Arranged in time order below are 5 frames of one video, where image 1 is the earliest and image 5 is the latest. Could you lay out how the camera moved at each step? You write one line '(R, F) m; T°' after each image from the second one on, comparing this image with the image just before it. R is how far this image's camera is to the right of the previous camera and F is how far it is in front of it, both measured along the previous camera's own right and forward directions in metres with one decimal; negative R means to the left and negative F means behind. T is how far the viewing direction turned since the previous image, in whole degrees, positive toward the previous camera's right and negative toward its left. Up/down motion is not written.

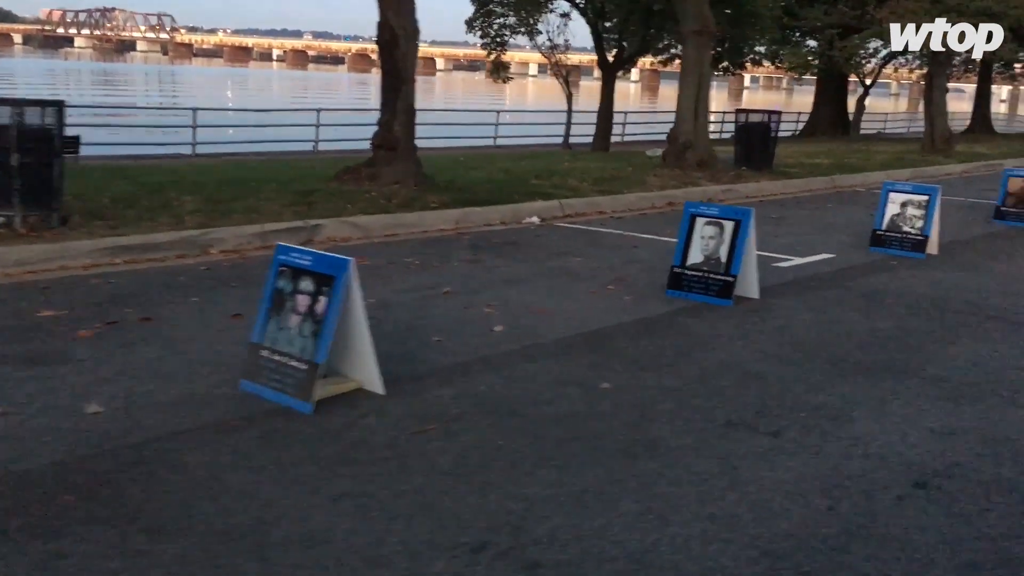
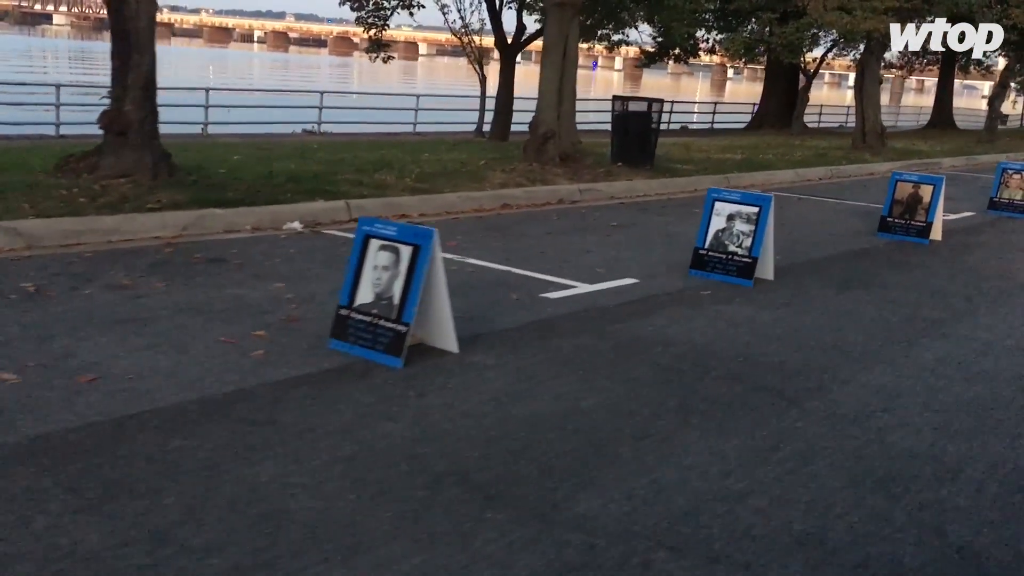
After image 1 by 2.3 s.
(+2.6, +2.5) m; +1°
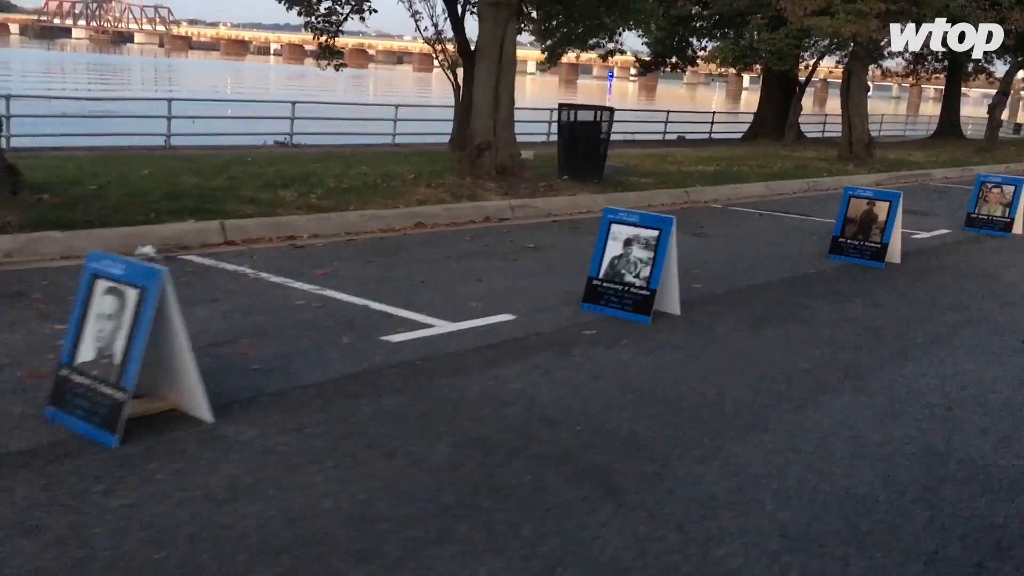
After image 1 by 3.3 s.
(+1.4, +1.4) m; -1°
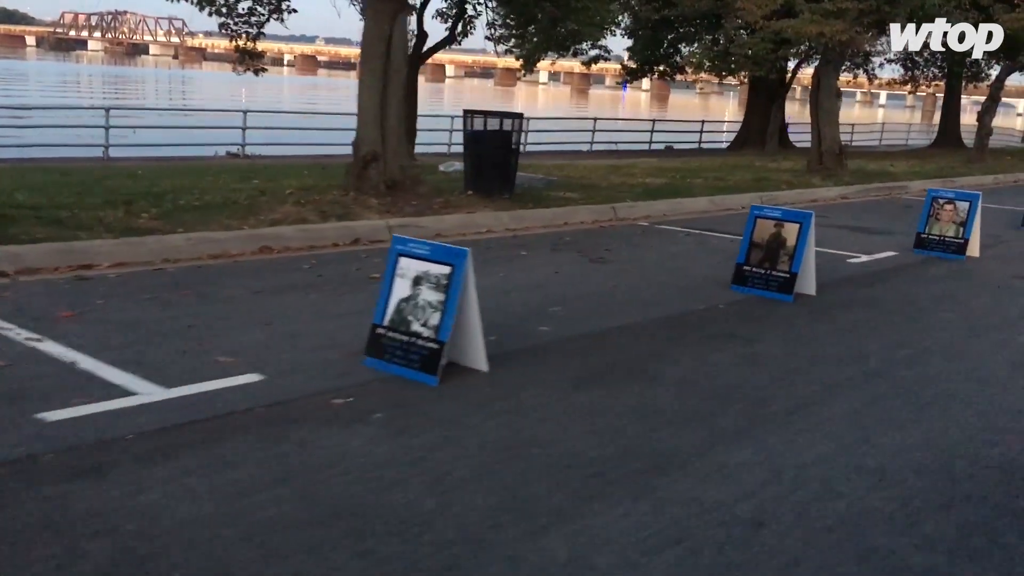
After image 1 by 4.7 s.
(+1.8, +1.8) m; -1°
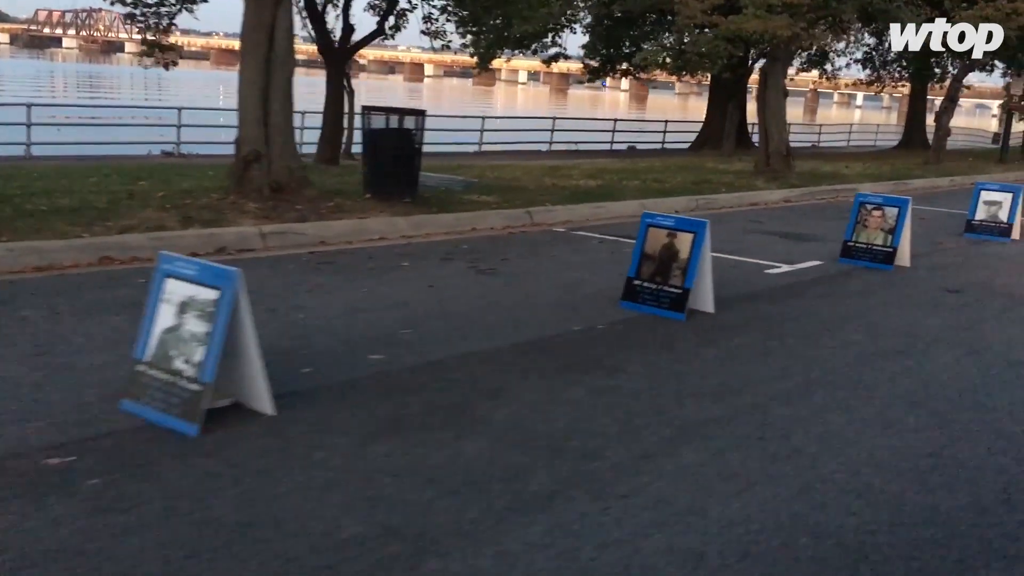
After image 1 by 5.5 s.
(+1.1, +1.1) m; +1°
